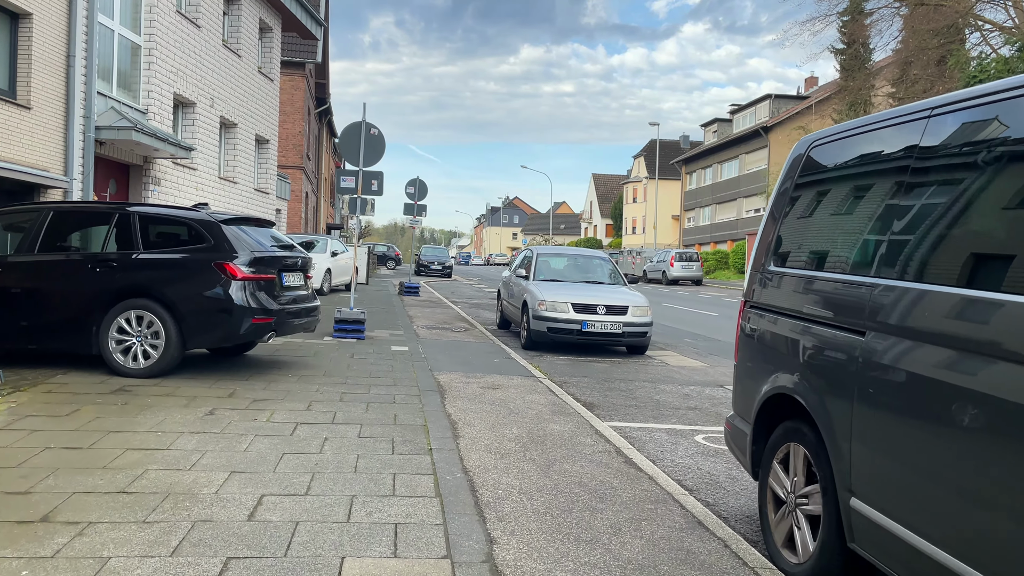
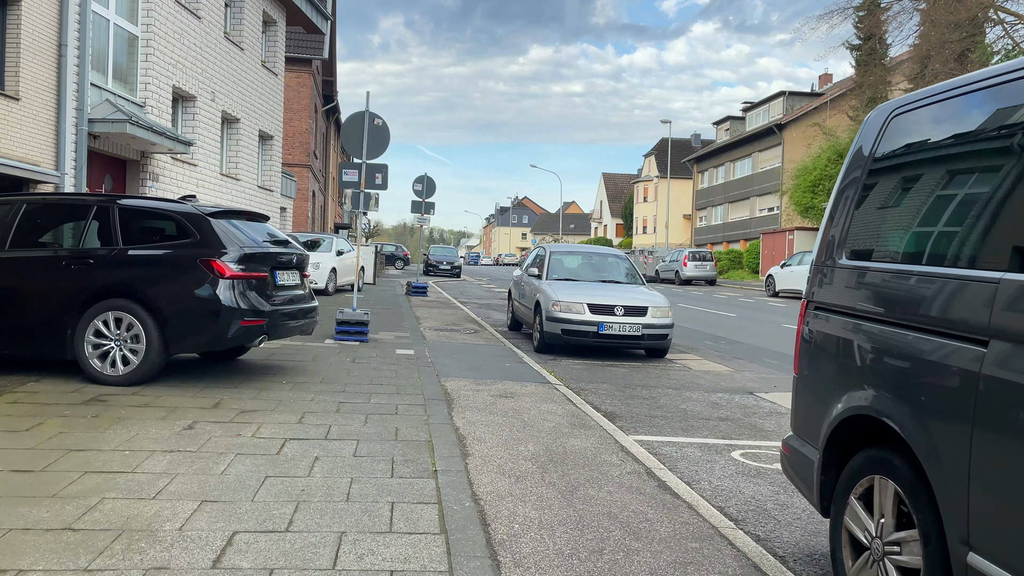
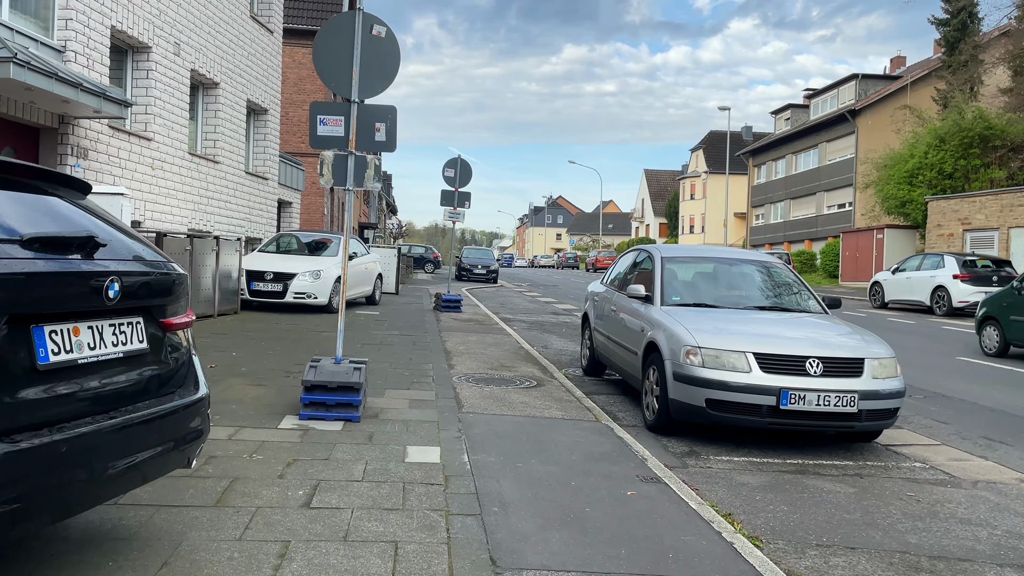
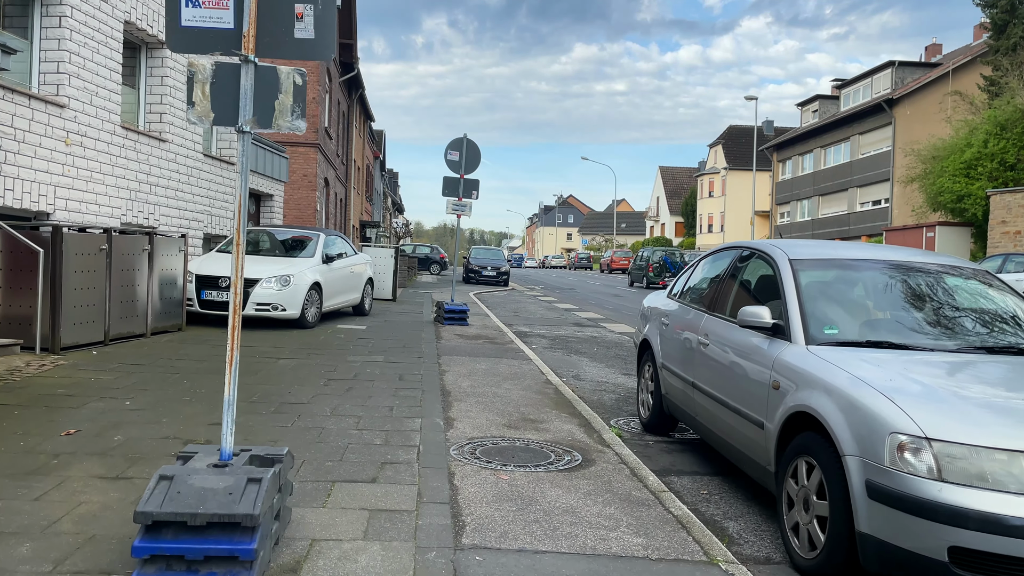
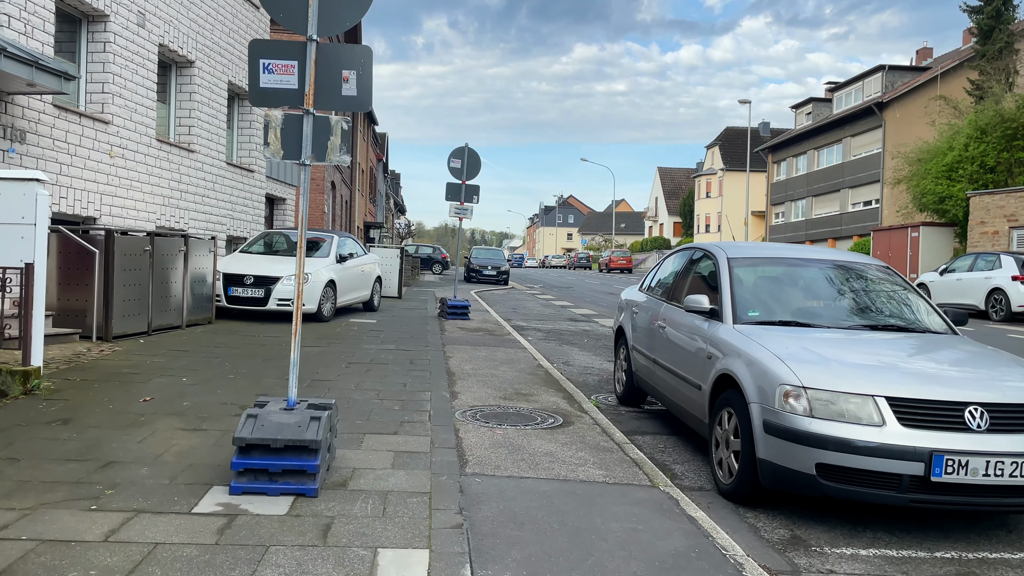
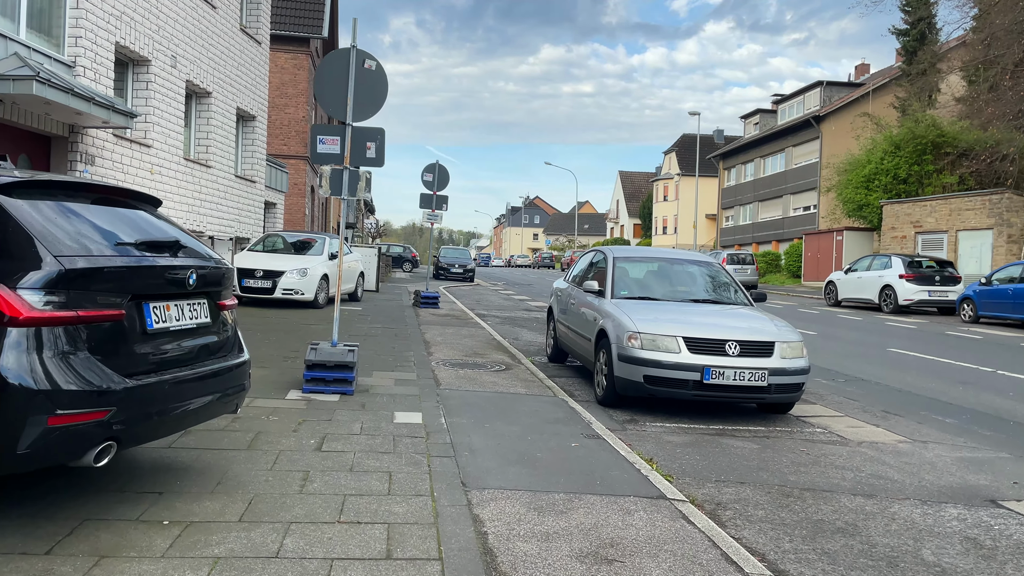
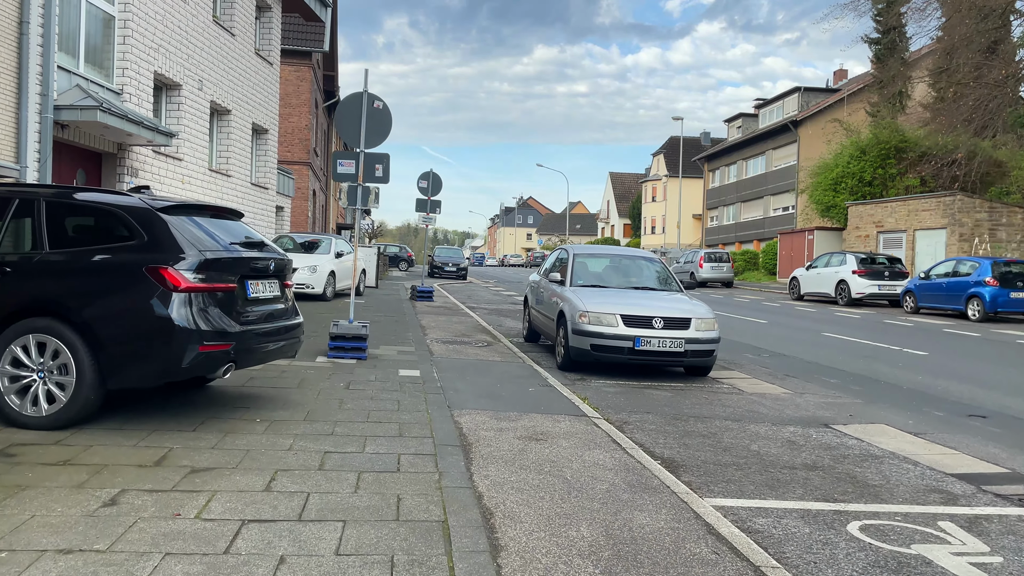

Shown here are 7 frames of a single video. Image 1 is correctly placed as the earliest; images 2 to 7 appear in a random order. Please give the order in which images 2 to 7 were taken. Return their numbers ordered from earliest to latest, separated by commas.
2, 7, 6, 3, 5, 4
